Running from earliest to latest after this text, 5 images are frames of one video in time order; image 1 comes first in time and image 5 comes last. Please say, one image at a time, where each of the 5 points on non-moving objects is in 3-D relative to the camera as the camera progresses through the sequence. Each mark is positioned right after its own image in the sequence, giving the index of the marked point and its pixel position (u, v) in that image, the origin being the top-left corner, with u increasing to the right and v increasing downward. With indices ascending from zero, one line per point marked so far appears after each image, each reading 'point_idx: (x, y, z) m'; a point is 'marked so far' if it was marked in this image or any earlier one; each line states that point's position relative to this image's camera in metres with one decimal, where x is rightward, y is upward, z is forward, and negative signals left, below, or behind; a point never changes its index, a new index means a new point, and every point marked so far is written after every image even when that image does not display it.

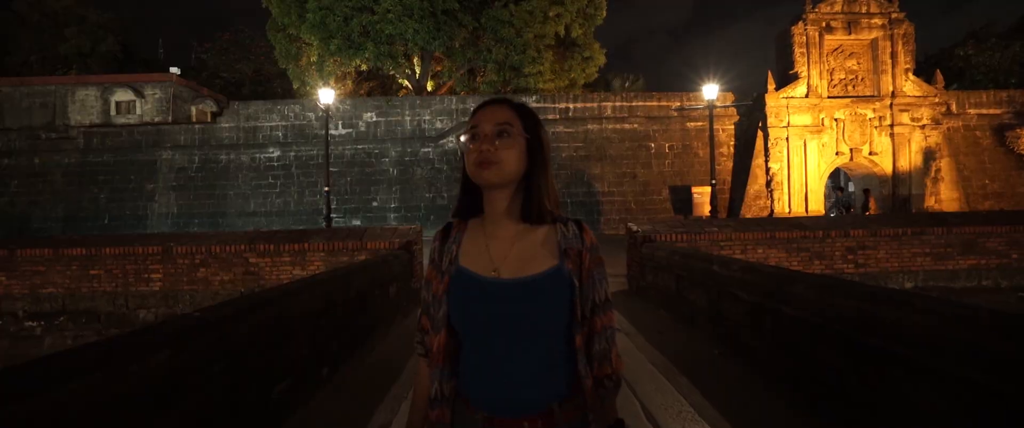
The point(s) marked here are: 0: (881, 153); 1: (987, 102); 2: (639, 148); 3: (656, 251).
0: (+11.7, +1.9, +19.2) m
1: (+15.5, +3.6, +19.7) m
2: (+4.2, +2.2, +19.8) m
3: (+1.8, -0.5, +7.9) m
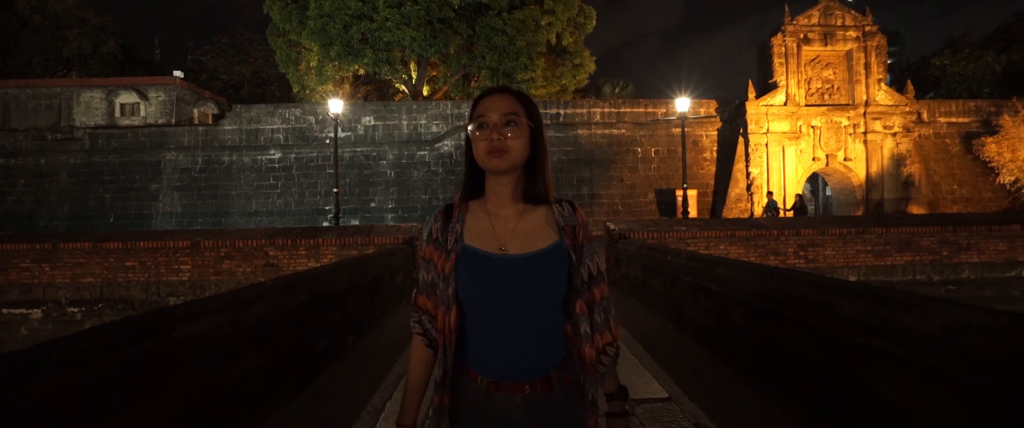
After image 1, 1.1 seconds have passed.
0: (+11.5, +1.8, +20.1) m
1: (+15.3, +3.5, +20.7) m
2: (+3.9, +2.1, +20.7) m
3: (+1.6, -0.5, +8.8) m
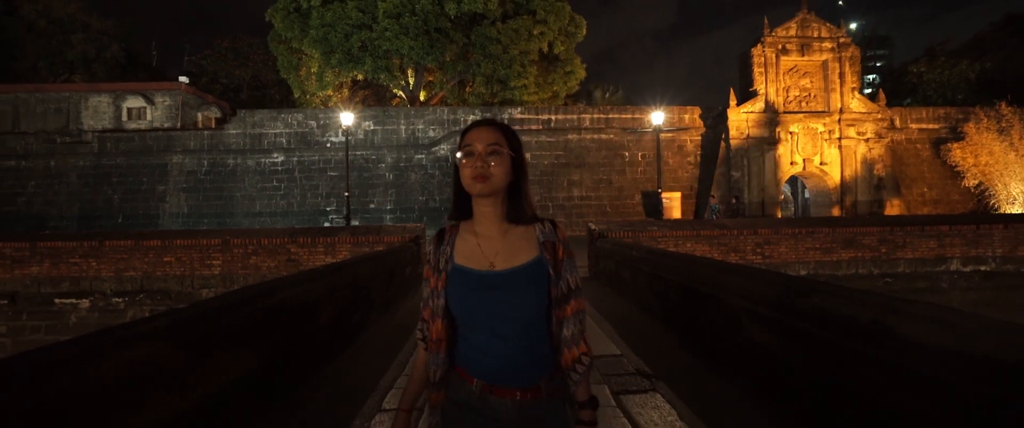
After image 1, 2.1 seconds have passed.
0: (+11.2, +1.8, +21.3) m
1: (+15.1, +3.5, +21.9) m
2: (+3.7, +2.1, +21.8) m
3: (+1.5, -0.5, +9.8) m
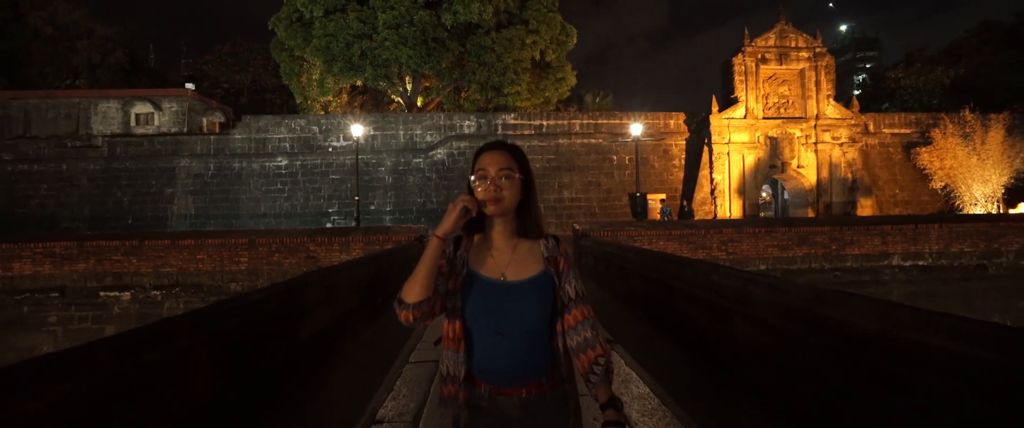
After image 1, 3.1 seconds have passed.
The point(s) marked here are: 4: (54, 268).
0: (+11.0, +1.8, +22.5) m
1: (+14.8, +3.5, +23.1) m
2: (+3.5, +2.0, +22.9) m
3: (+1.4, -0.5, +10.9) m
4: (-9.3, -1.1, +12.2) m
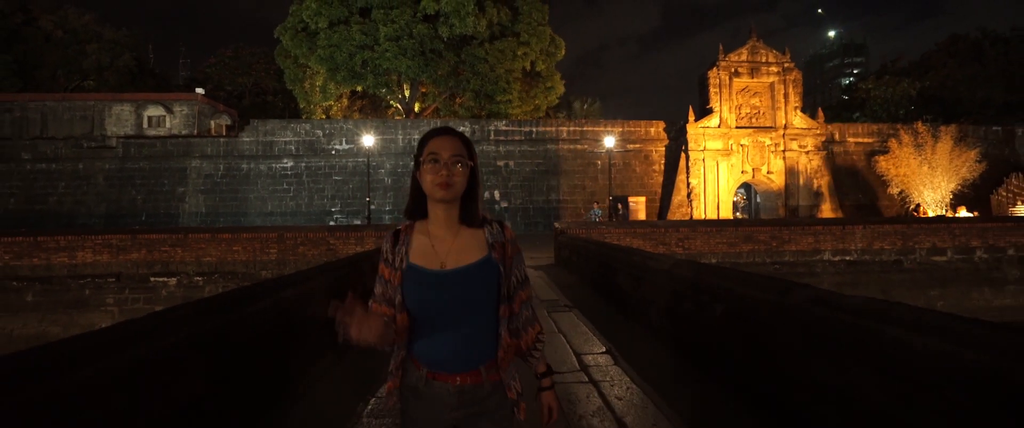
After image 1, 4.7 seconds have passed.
0: (+10.7, +1.7, +24.3) m
1: (+14.5, +3.3, +25.0) m
2: (+3.1, +2.0, +24.7) m
3: (+1.2, -0.6, +12.7) m
4: (-9.5, -1.0, +13.8) m
